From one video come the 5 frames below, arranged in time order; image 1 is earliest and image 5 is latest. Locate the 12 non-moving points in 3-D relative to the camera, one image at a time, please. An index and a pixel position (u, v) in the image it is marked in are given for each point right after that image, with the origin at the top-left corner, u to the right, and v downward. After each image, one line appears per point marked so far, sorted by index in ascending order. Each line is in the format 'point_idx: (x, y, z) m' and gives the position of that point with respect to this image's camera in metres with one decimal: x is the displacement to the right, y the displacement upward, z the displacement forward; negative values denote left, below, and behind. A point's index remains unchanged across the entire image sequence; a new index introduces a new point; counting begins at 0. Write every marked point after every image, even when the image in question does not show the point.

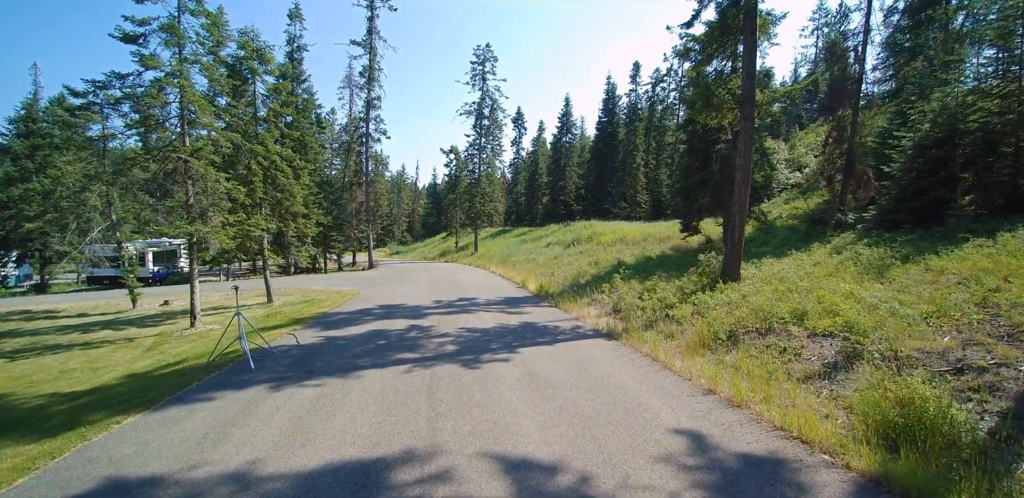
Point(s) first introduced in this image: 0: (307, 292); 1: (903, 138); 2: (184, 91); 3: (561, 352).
0: (-7.8, -1.7, +17.6) m
1: (+14.4, +4.1, +17.0) m
2: (-8.4, +4.1, +11.9) m
3: (+0.8, -1.6, +7.4) m
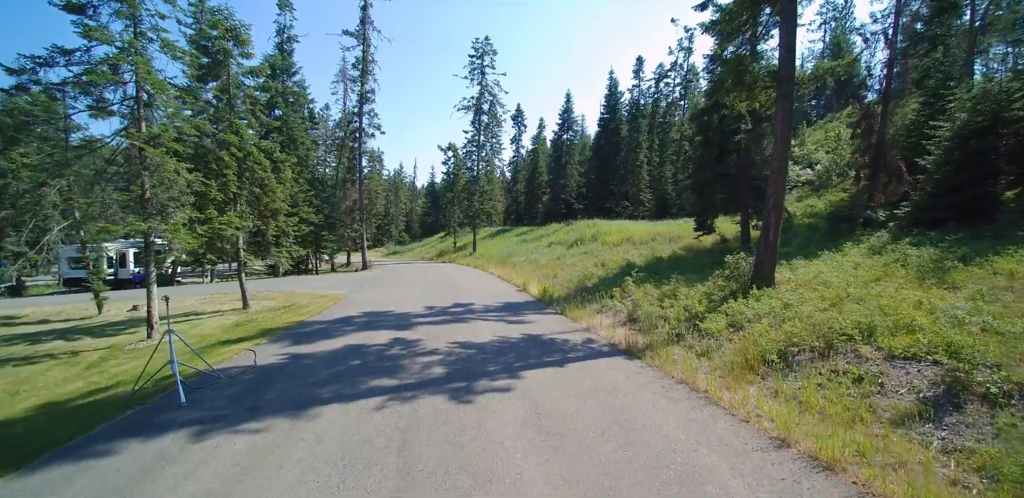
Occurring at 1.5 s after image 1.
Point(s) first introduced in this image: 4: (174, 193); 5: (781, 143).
0: (-7.8, -1.7, +16.2) m
1: (+14.4, +4.1, +15.6) m
2: (-8.4, +4.1, +10.4) m
3: (+0.8, -1.7, +6.0) m
4: (-8.2, +1.4, +11.1) m
5: (+5.4, +2.1, +9.2) m
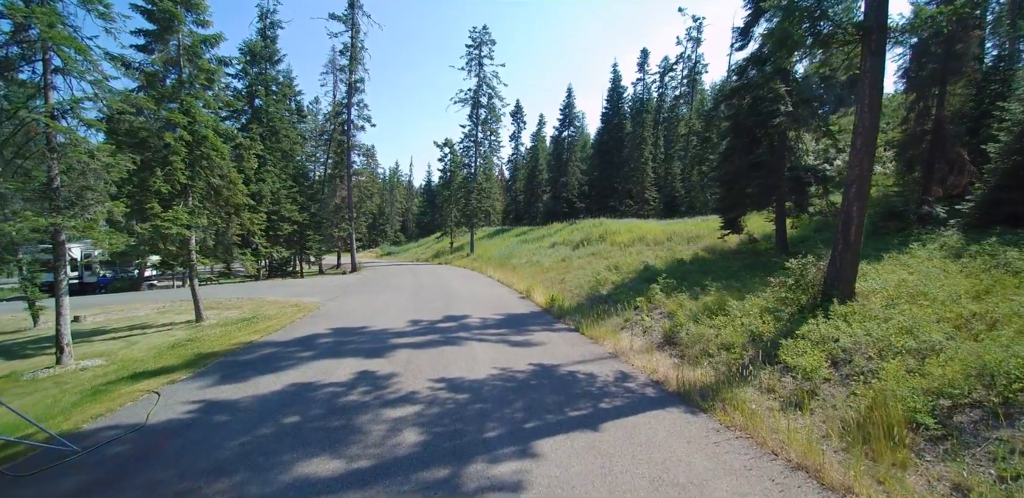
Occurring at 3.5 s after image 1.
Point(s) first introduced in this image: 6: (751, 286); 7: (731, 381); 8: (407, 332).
0: (-7.8, -1.7, +14.0) m
1: (+14.5, +4.1, +13.5) m
2: (-8.3, +4.0, +8.3) m
3: (+0.9, -1.7, +3.9) m
4: (-8.1, +1.3, +8.9) m
5: (+5.5, +2.1, +7.1) m
6: (+4.8, -0.7, +9.3) m
7: (+2.6, -1.6, +5.5) m
8: (-2.0, -1.6, +9.0) m
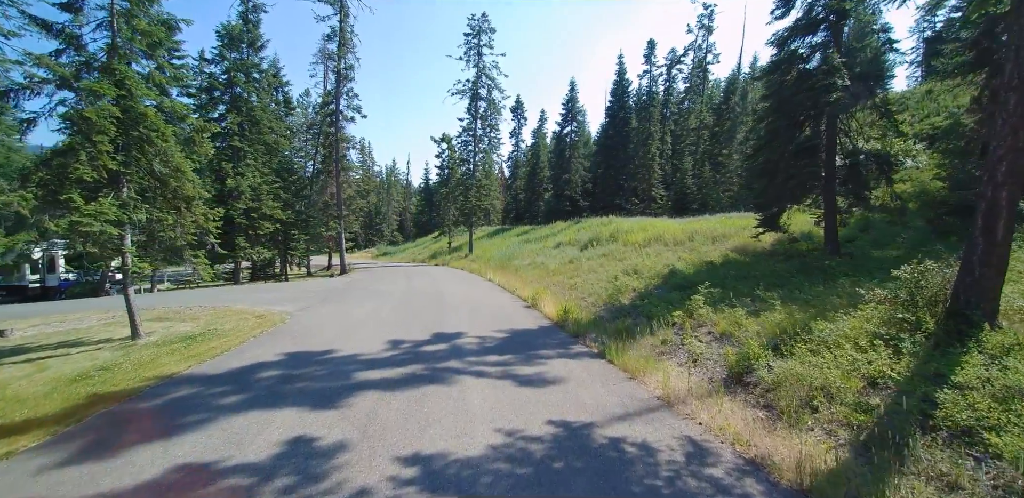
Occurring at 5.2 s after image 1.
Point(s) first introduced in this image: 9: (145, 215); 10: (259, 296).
0: (-7.7, -1.8, +11.9) m
1: (+14.6, +4.0, +11.4) m
2: (-8.2, +4.0, +6.1) m
3: (+1.0, -1.7, +1.8) m
4: (-8.0, +1.3, +6.8) m
5: (+5.6, +2.1, +5.0) m
6: (+4.9, -0.8, +7.2) m
7: (+2.7, -1.6, +3.4) m
8: (-1.9, -1.6, +6.9) m
9: (-8.0, +0.7, +10.1) m
10: (-8.8, -1.6, +16.1) m
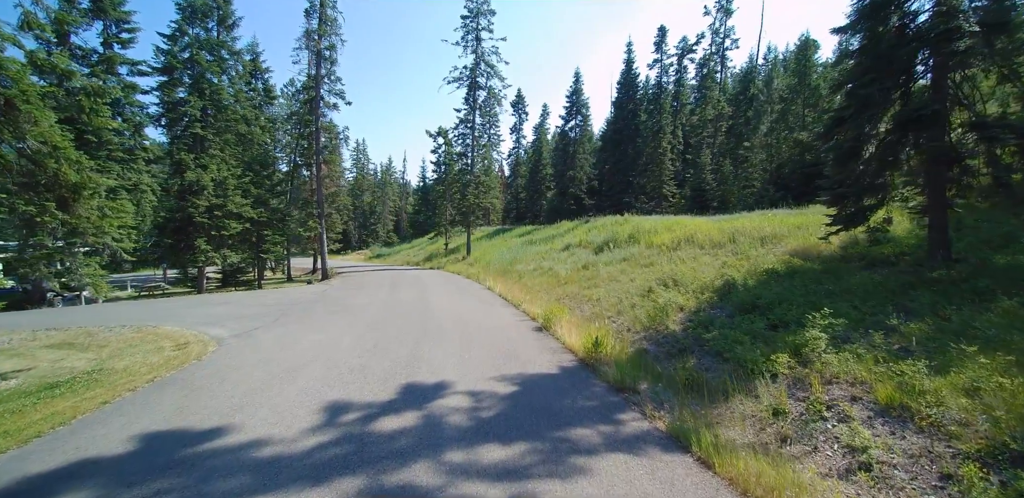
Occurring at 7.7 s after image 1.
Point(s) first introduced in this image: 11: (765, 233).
0: (-7.5, -1.9, +8.9) m
1: (+14.7, +3.9, +8.5) m
2: (-8.1, +3.9, +3.2) m
3: (+1.1, -1.8, -1.2) m
4: (-7.9, +1.2, +3.9) m
5: (+5.7, +2.0, +2.0) m
6: (+5.0, -0.8, +4.2) m
7: (+2.8, -1.7, +0.4) m
8: (-1.8, -1.7, +3.9) m
9: (-7.8, +0.6, +7.1) m
10: (-8.7, -1.7, +13.2) m
11: (+7.5, +0.4, +13.6) m
